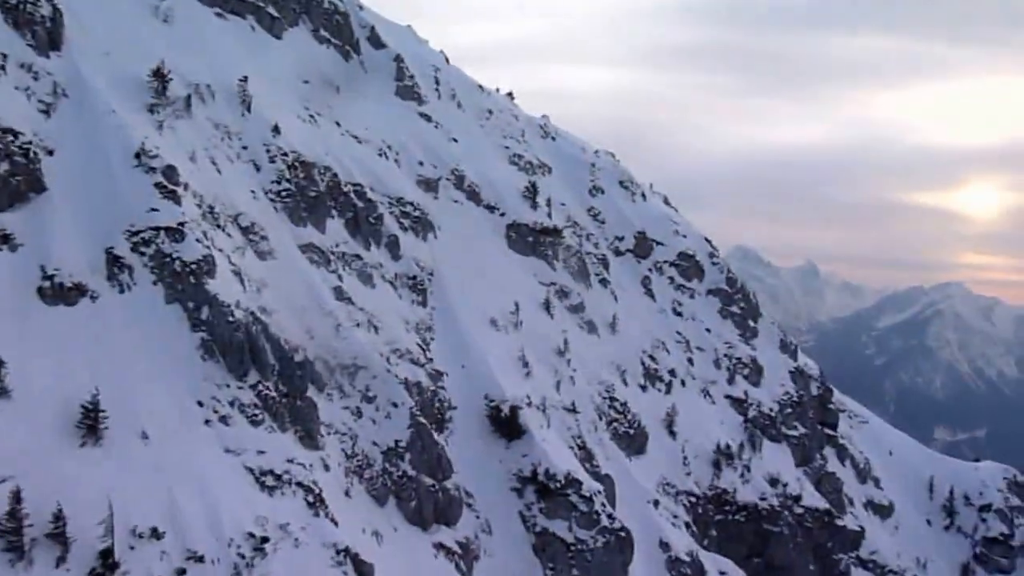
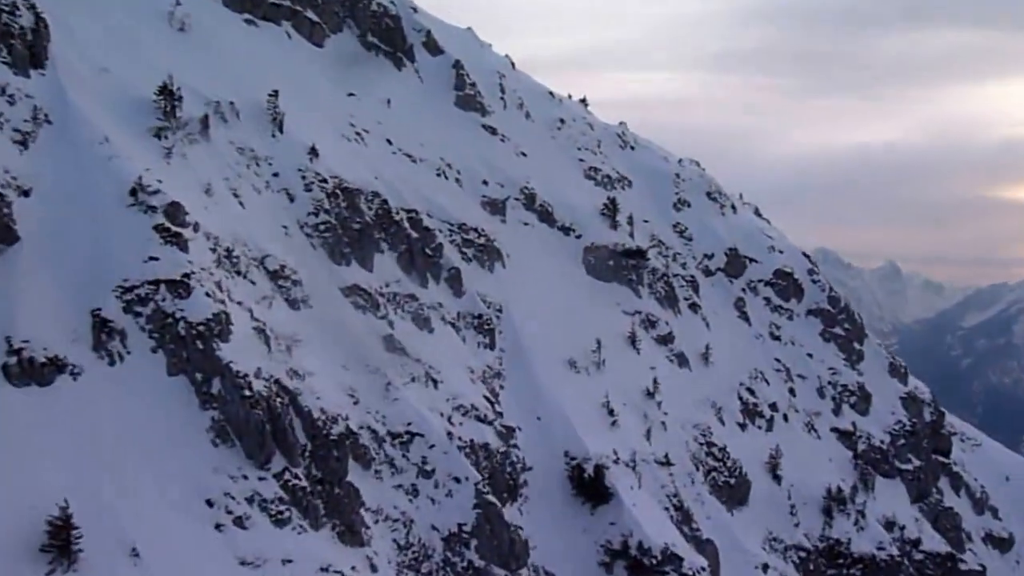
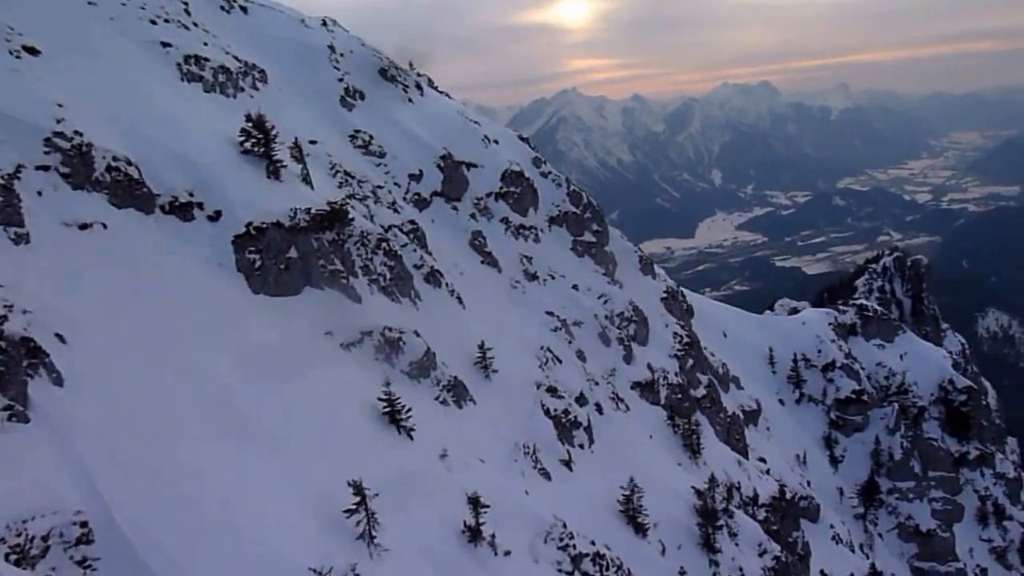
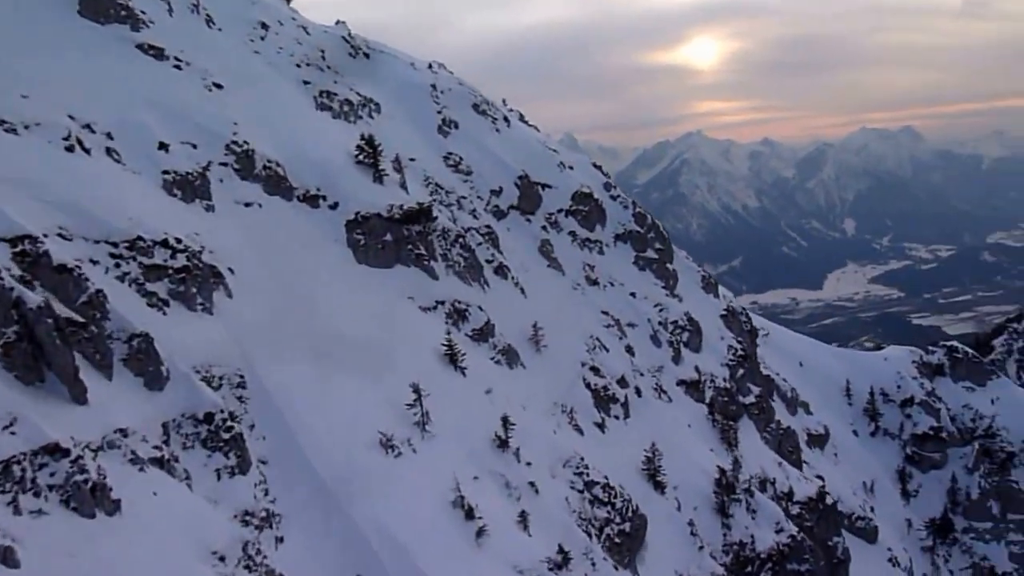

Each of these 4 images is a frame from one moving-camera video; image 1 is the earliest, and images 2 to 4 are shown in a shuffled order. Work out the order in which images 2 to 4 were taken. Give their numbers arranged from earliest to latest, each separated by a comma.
2, 4, 3
